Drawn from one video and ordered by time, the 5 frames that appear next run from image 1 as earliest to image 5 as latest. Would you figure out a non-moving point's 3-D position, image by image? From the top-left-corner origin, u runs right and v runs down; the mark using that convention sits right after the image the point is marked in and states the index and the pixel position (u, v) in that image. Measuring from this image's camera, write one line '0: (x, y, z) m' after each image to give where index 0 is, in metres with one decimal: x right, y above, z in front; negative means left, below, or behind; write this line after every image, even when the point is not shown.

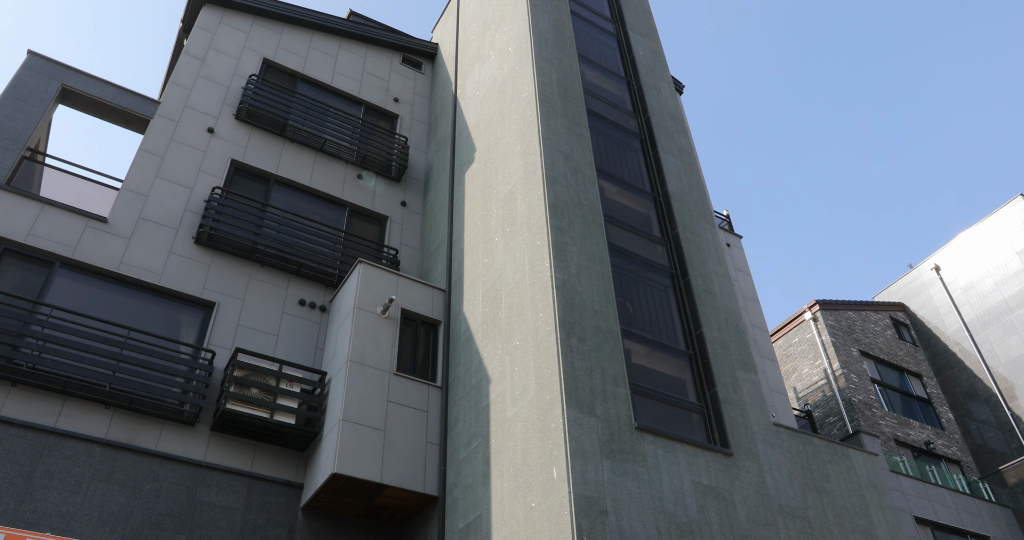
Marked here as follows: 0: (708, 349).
0: (+3.5, -1.4, +14.1) m
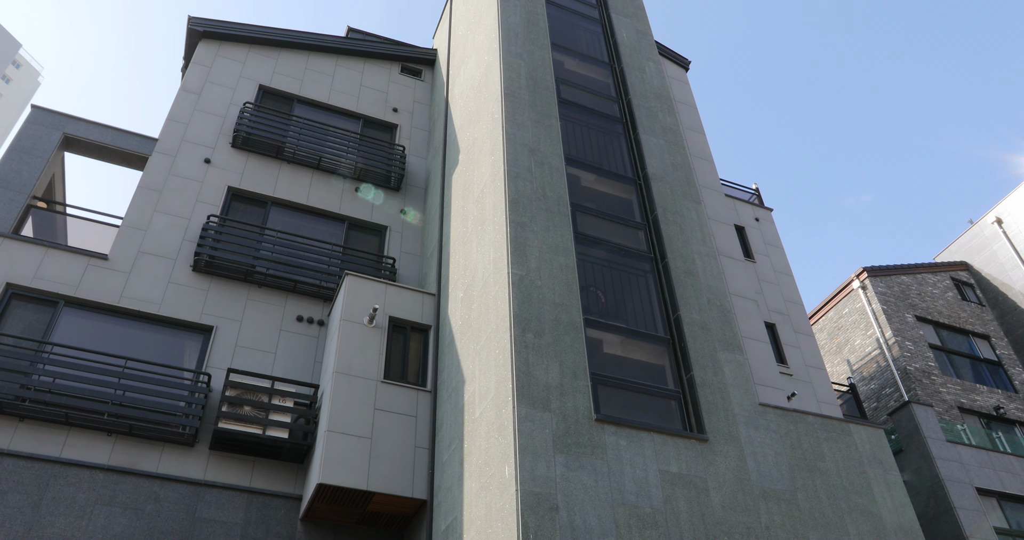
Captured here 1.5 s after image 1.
0: (+3.1, -1.1, +13.7) m
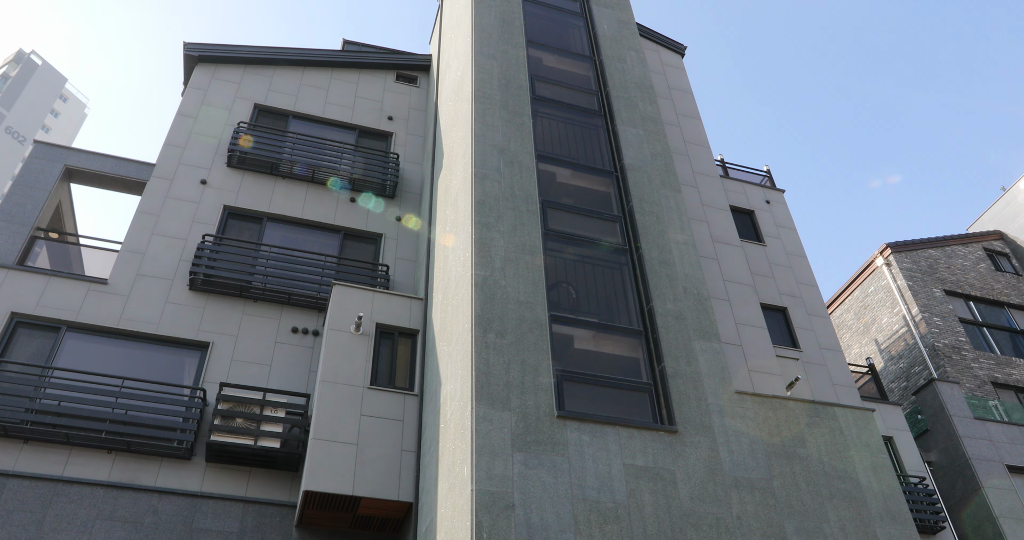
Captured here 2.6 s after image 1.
0: (+2.6, -0.9, +13.6) m
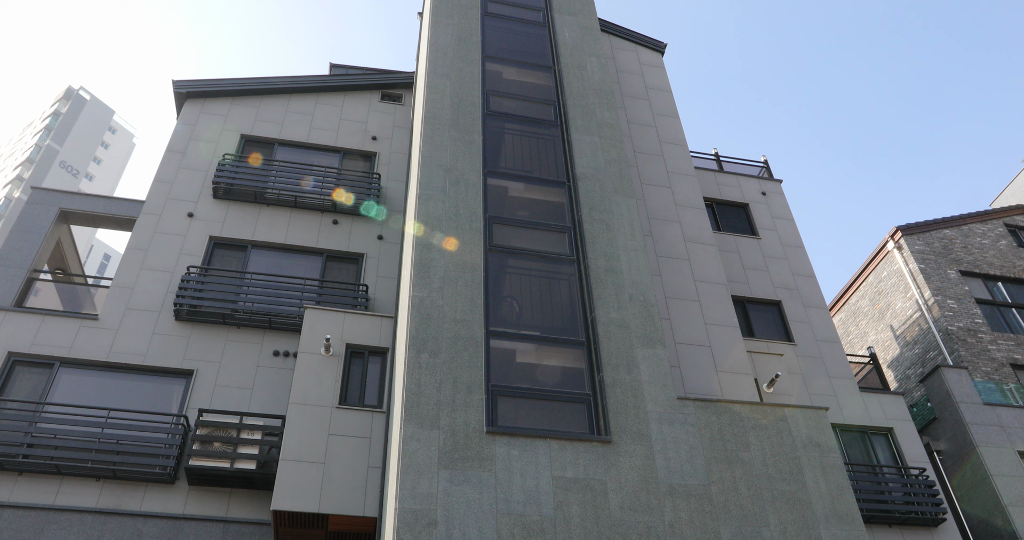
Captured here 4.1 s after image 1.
0: (+1.6, -1.1, +13.7) m
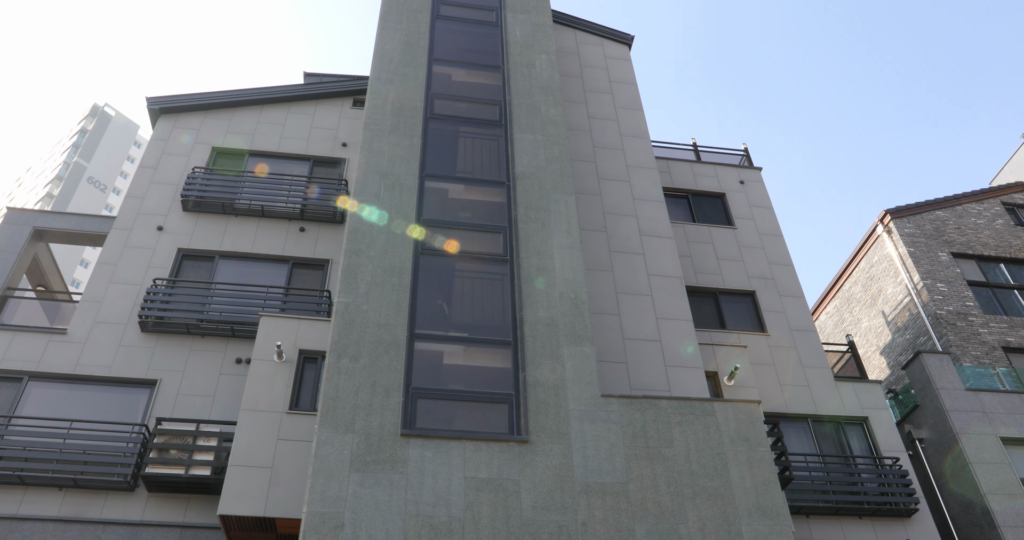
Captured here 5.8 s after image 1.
0: (+0.3, -1.1, +13.7) m
